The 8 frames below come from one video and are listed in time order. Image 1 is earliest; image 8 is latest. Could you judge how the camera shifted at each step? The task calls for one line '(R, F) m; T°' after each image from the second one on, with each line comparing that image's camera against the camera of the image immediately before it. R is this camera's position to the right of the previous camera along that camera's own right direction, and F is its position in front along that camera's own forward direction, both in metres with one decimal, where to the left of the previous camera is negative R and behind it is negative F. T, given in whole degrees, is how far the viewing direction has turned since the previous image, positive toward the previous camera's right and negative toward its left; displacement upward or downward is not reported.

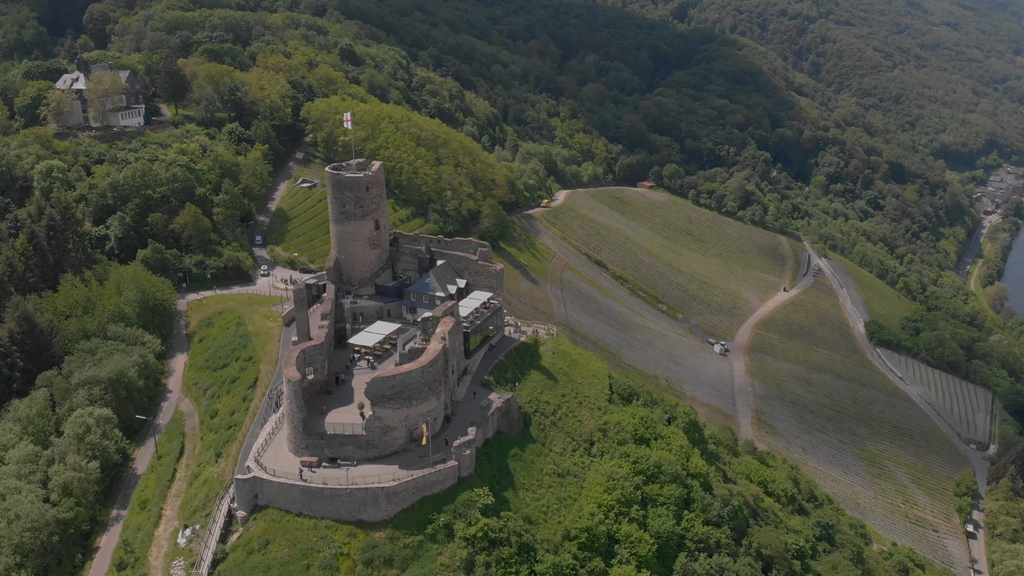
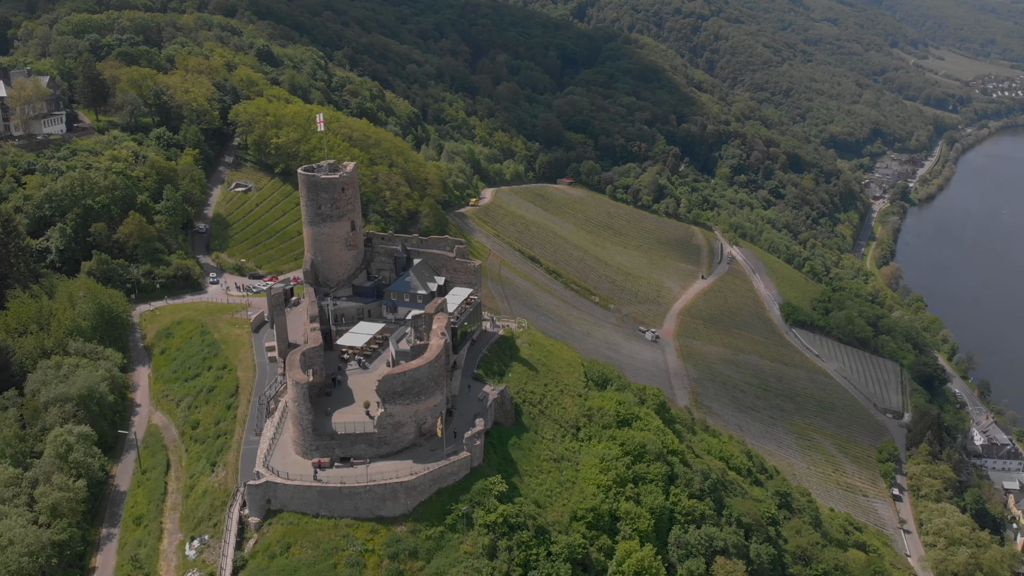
(-3.1, -0.5) m; +7°
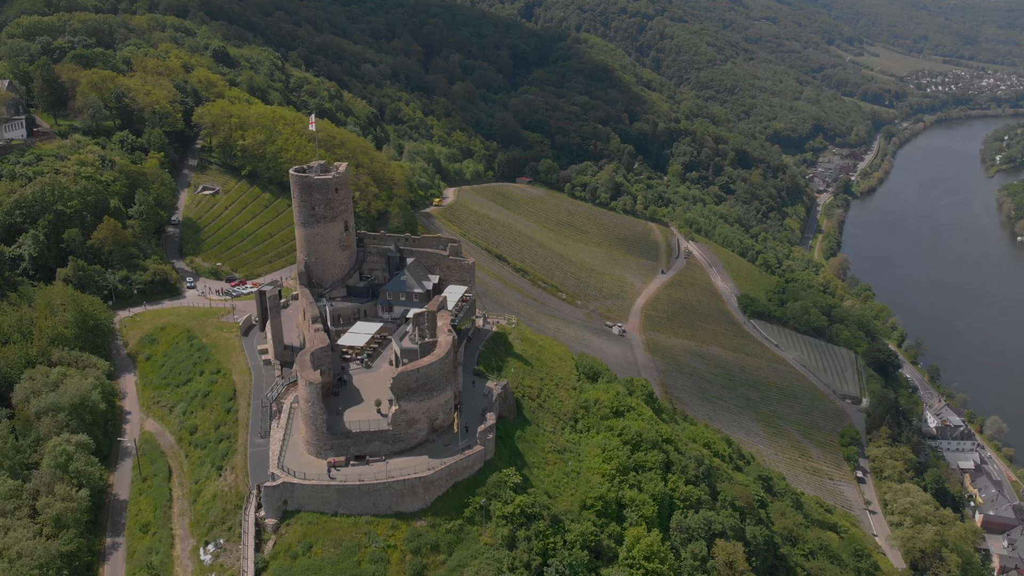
(-1.9, -0.4) m; +4°
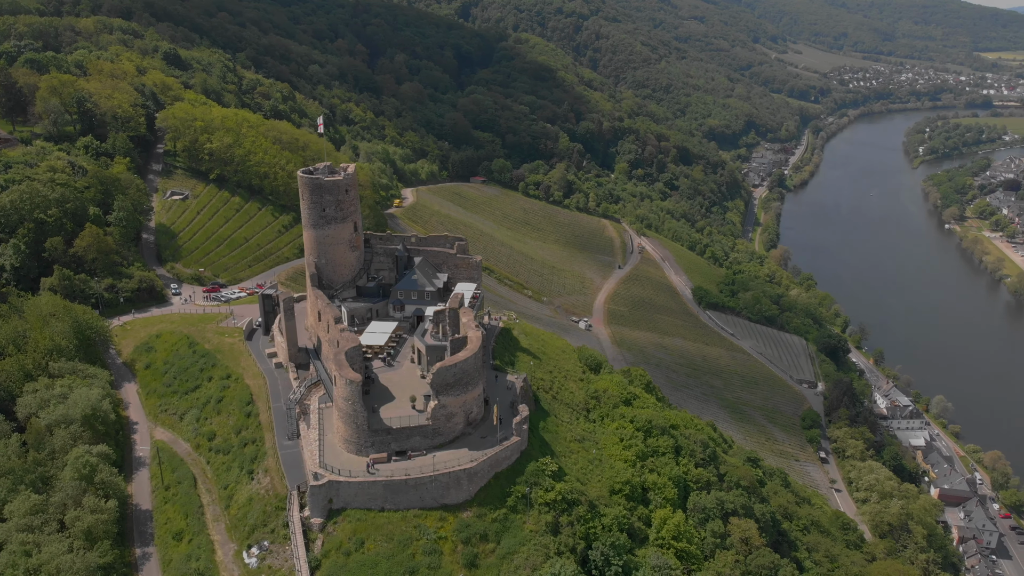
(-3.1, -0.5) m; +5°
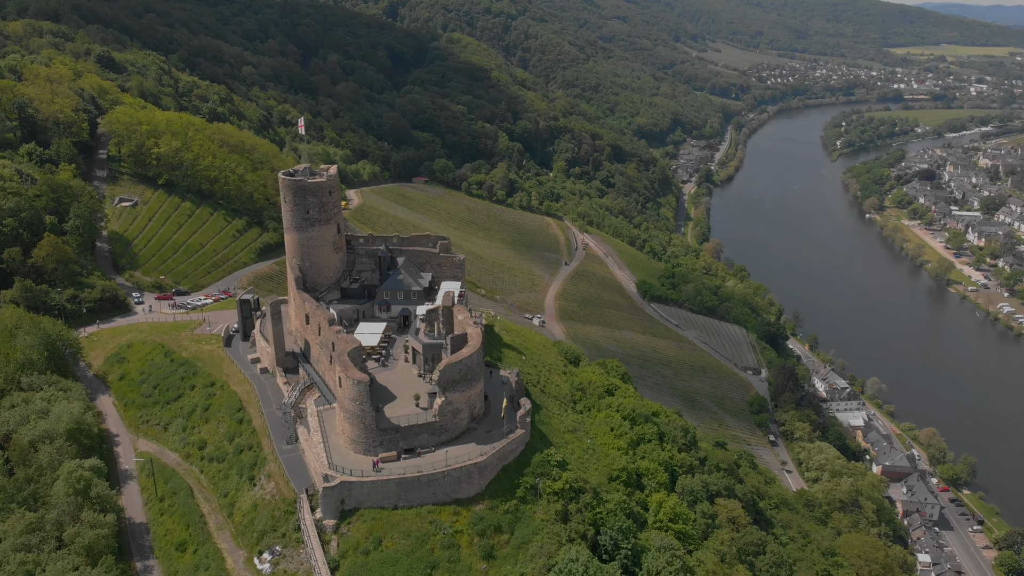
(-2.3, -0.4) m; +5°
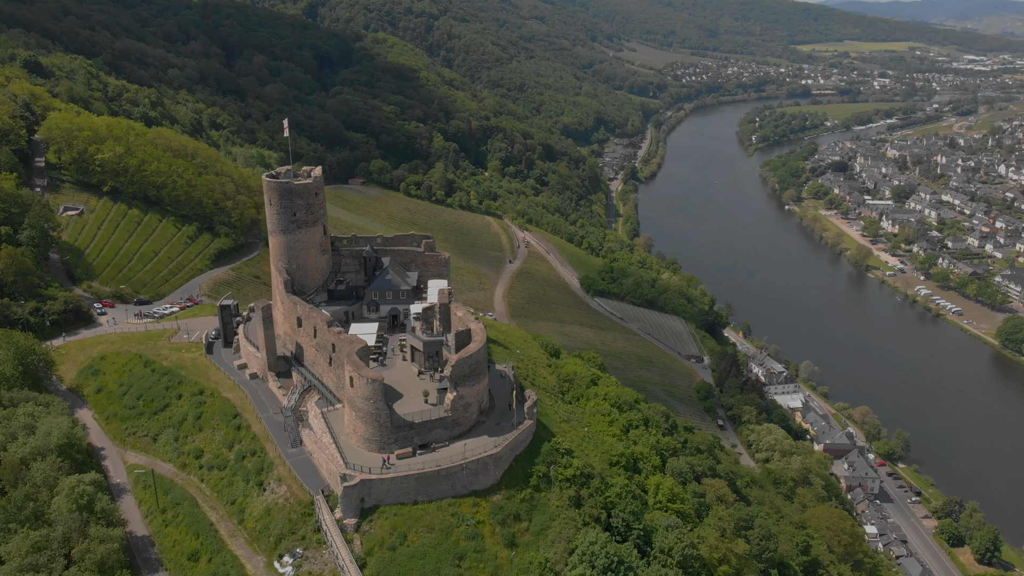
(-2.7, -0.5) m; +6°
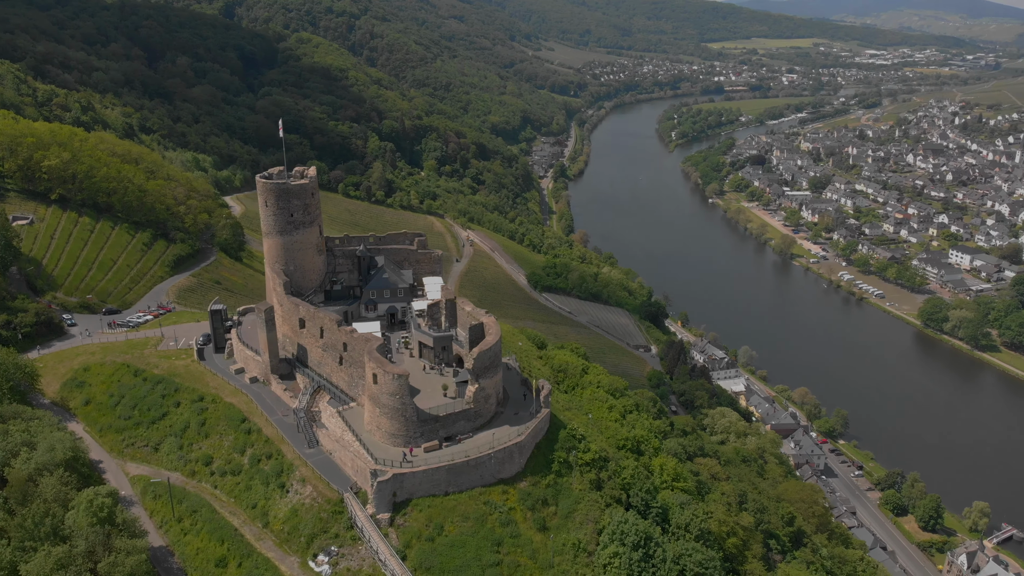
(-3.1, -0.5) m; +6°
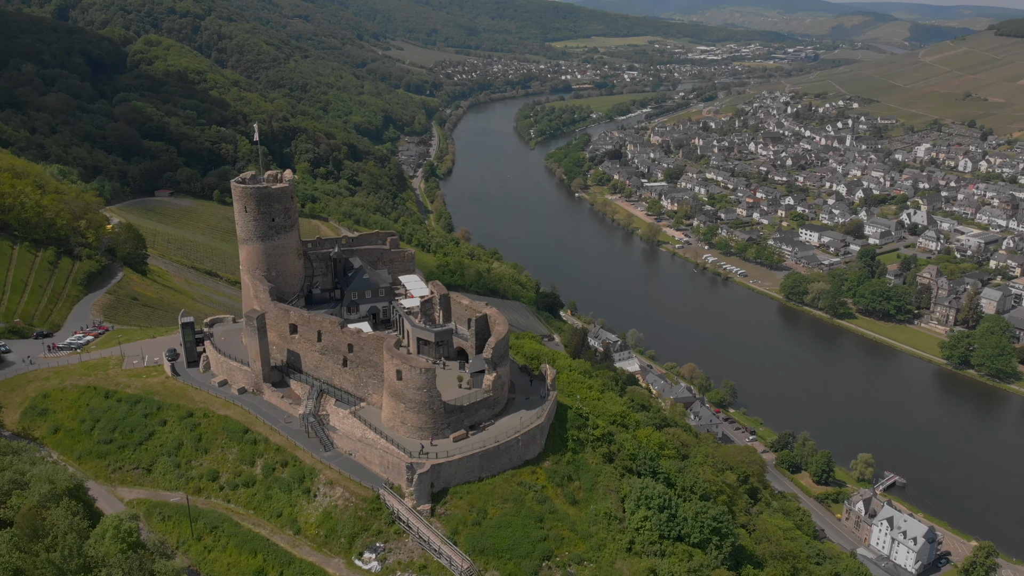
(-5.2, -0.6) m; +10°
